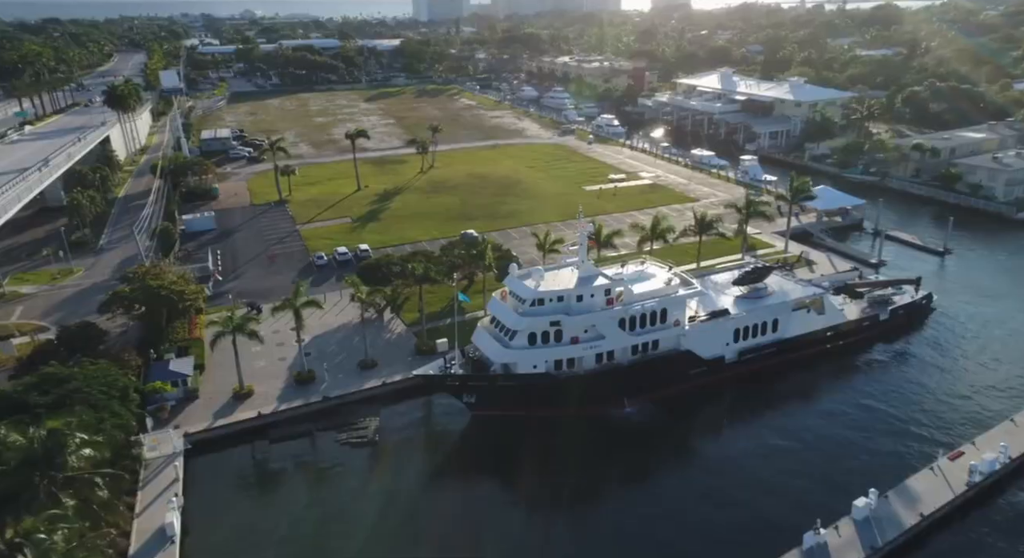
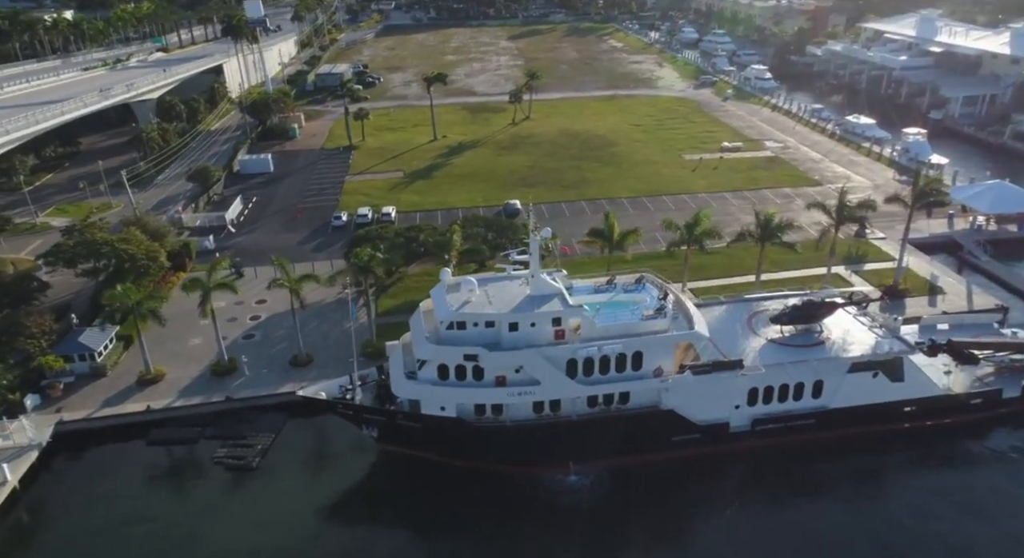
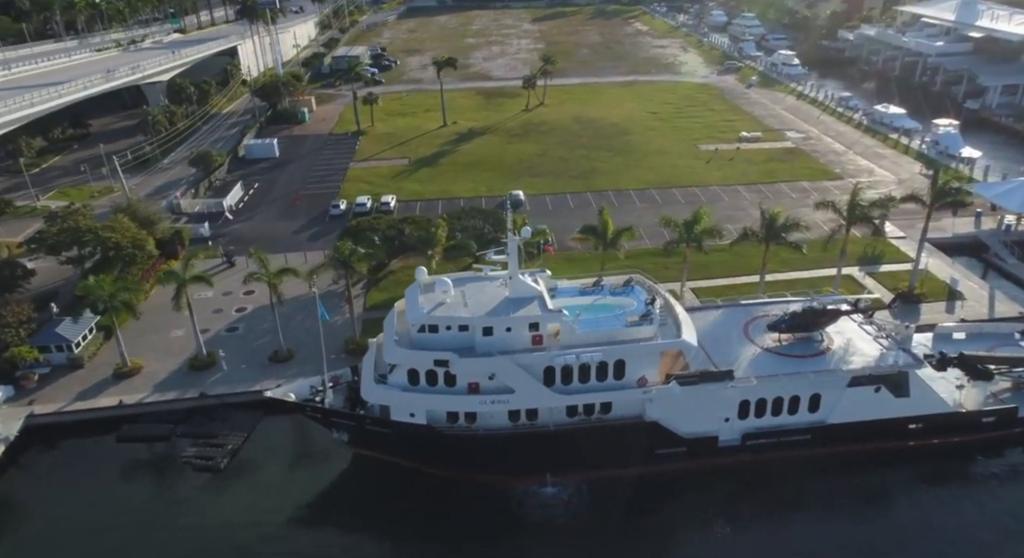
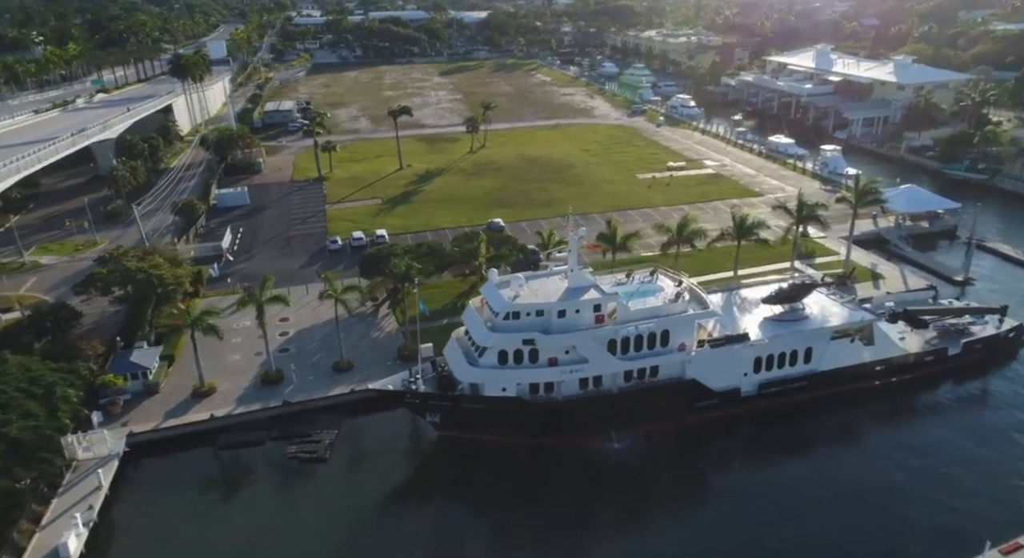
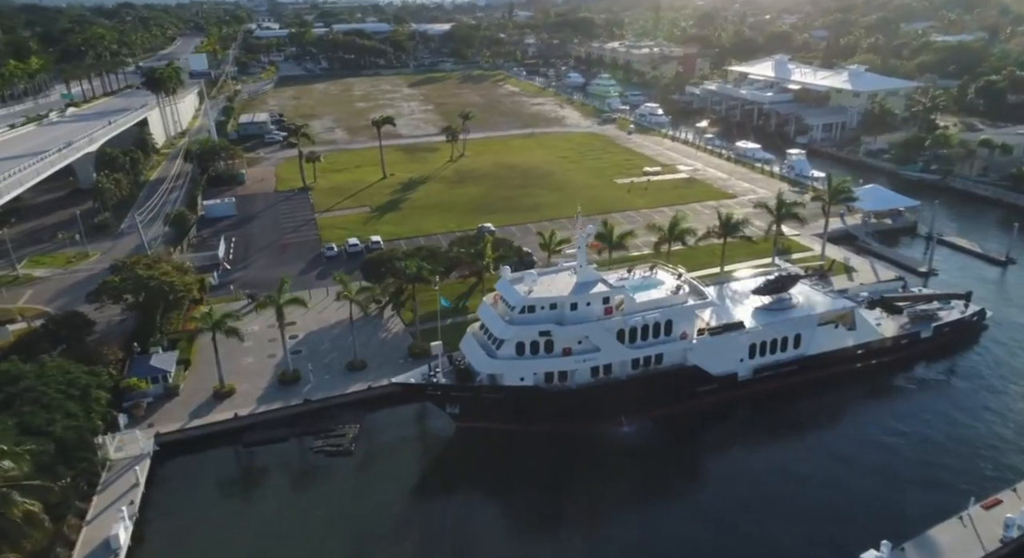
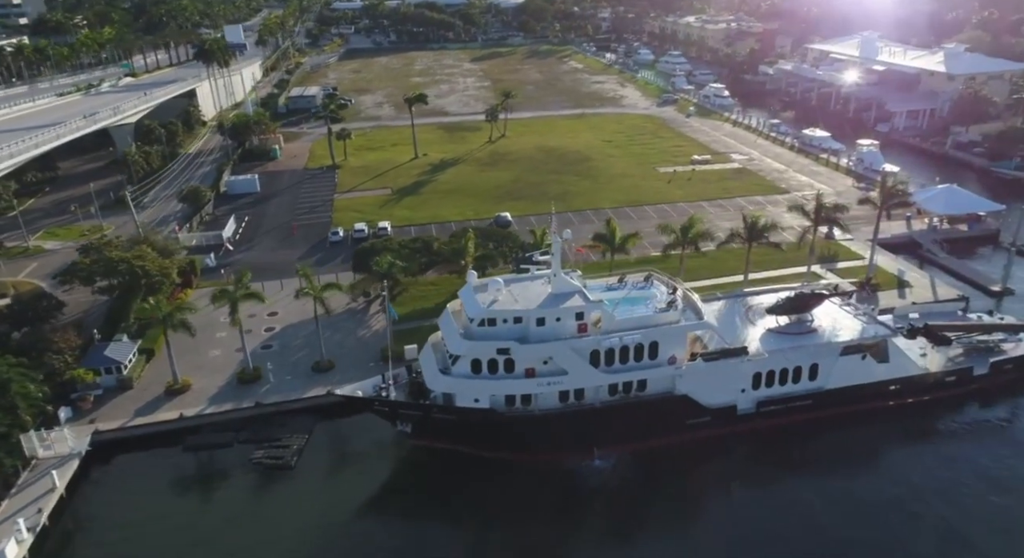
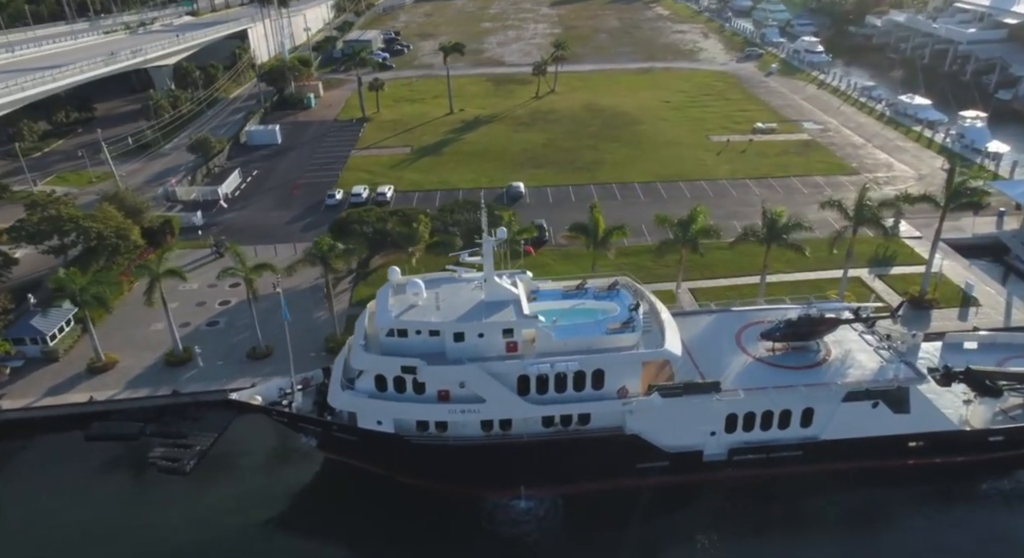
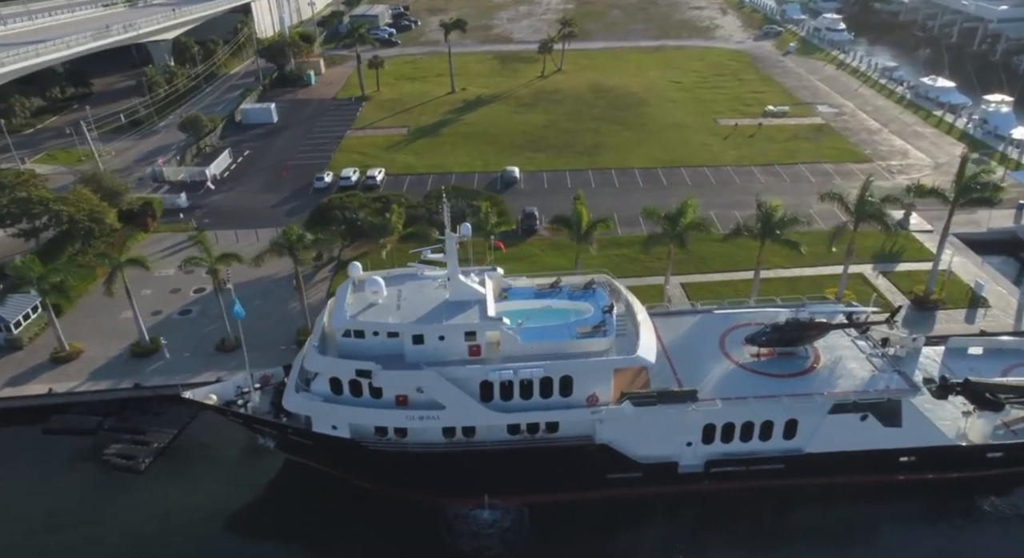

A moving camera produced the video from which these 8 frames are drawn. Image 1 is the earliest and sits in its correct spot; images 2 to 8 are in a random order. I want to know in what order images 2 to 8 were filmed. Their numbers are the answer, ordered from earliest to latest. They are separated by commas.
5, 4, 6, 2, 3, 7, 8
